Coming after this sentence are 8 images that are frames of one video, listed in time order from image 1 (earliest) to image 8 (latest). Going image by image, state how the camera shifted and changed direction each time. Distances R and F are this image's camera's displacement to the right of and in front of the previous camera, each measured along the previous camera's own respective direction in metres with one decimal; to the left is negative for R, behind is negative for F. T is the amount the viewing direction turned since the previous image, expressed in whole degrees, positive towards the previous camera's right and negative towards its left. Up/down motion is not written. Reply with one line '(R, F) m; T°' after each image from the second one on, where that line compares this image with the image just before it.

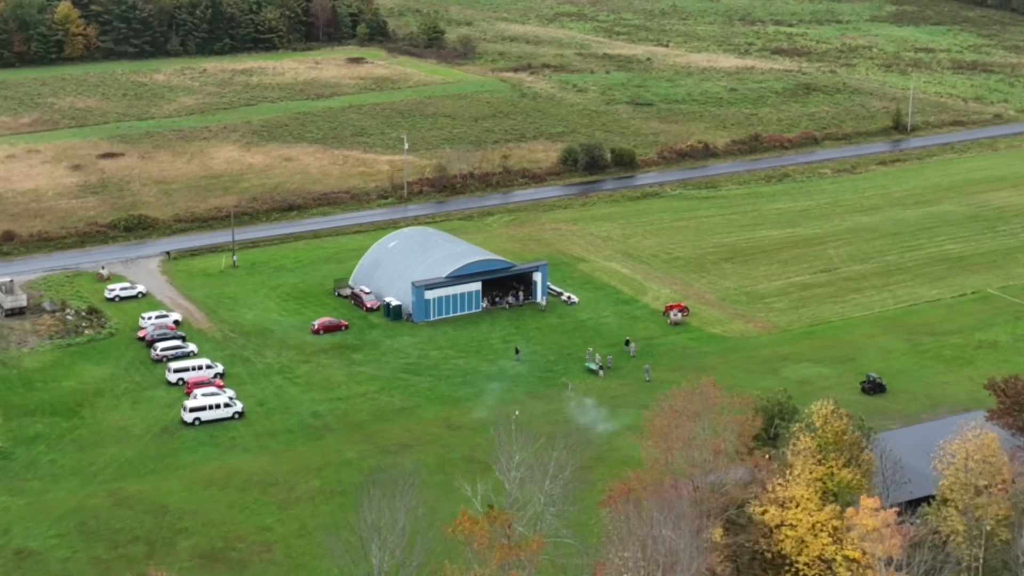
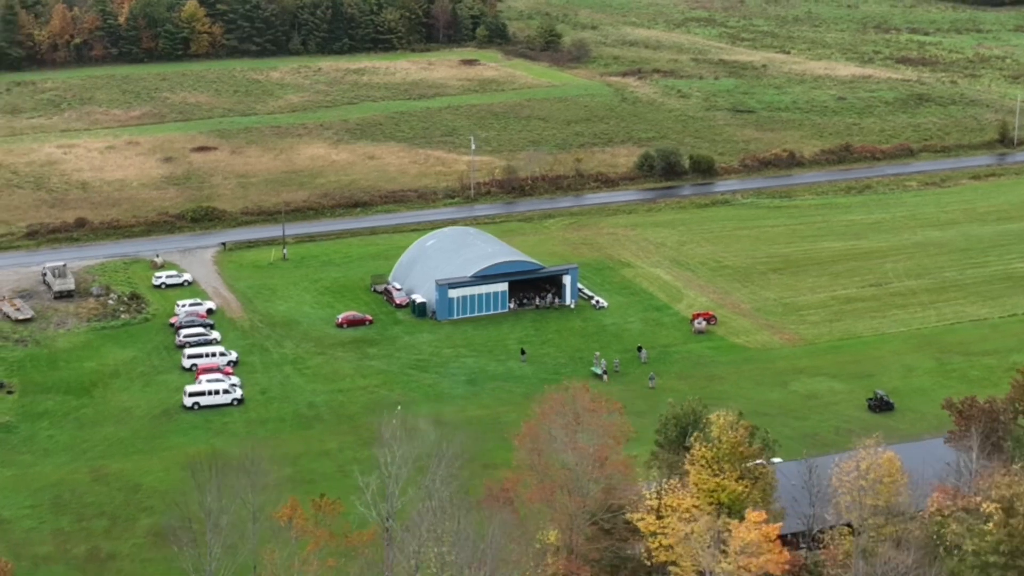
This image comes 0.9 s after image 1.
(+5.5, -0.1) m; -7°
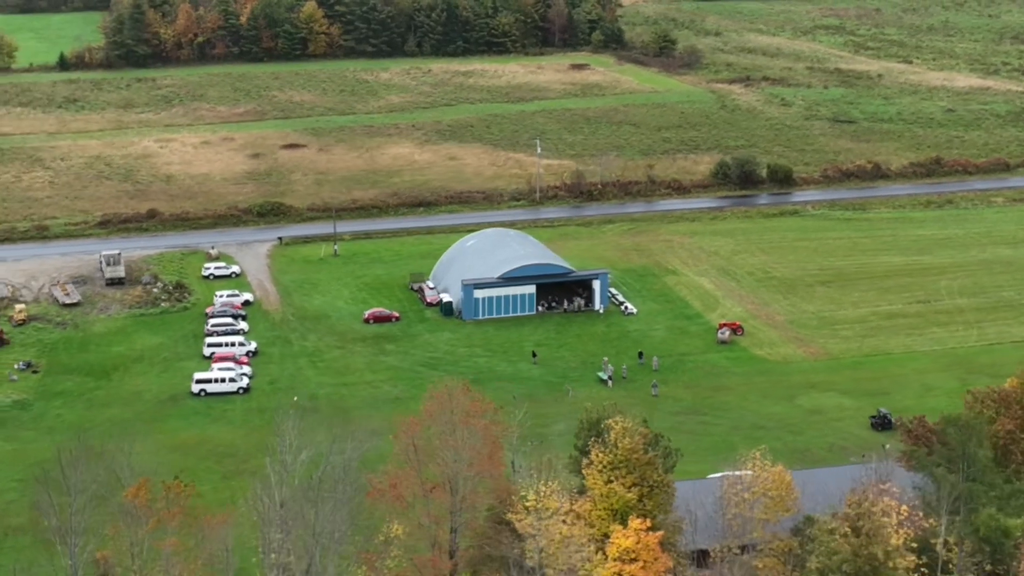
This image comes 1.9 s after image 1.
(+5.4, -0.1) m; -7°
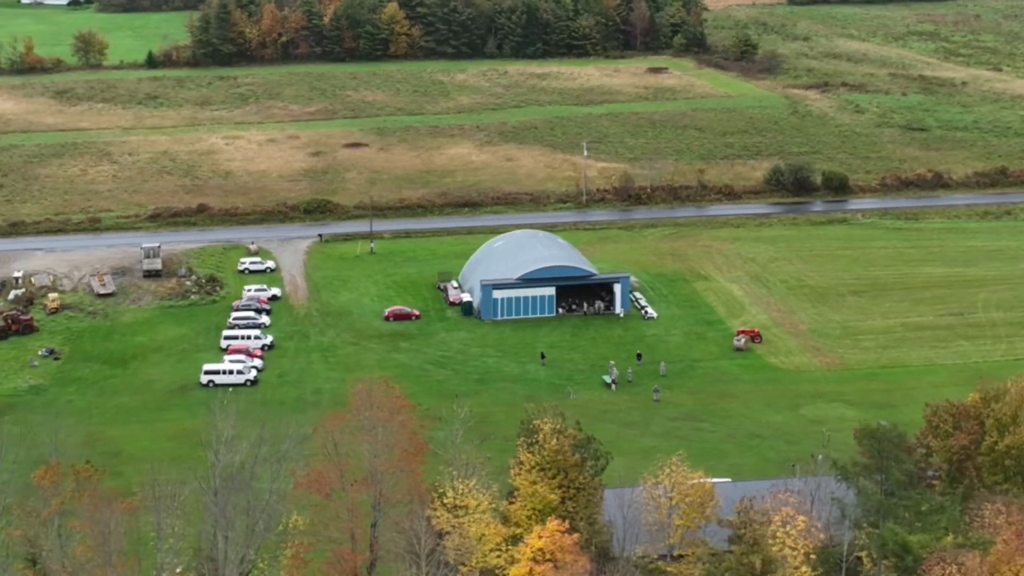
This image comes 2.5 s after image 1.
(+3.8, -0.1) m; -5°
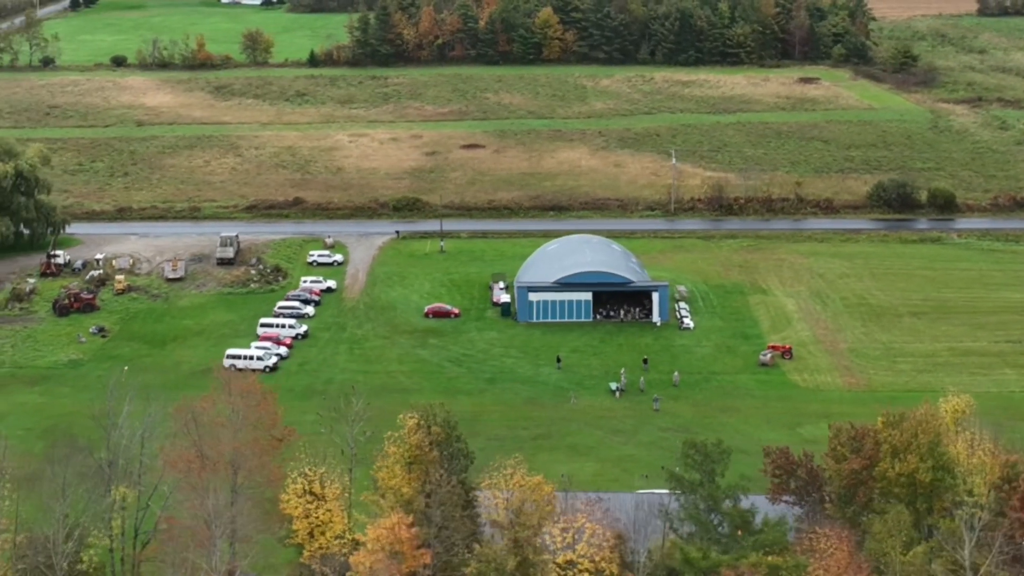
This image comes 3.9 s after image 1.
(+7.3, +0.2) m; -10°
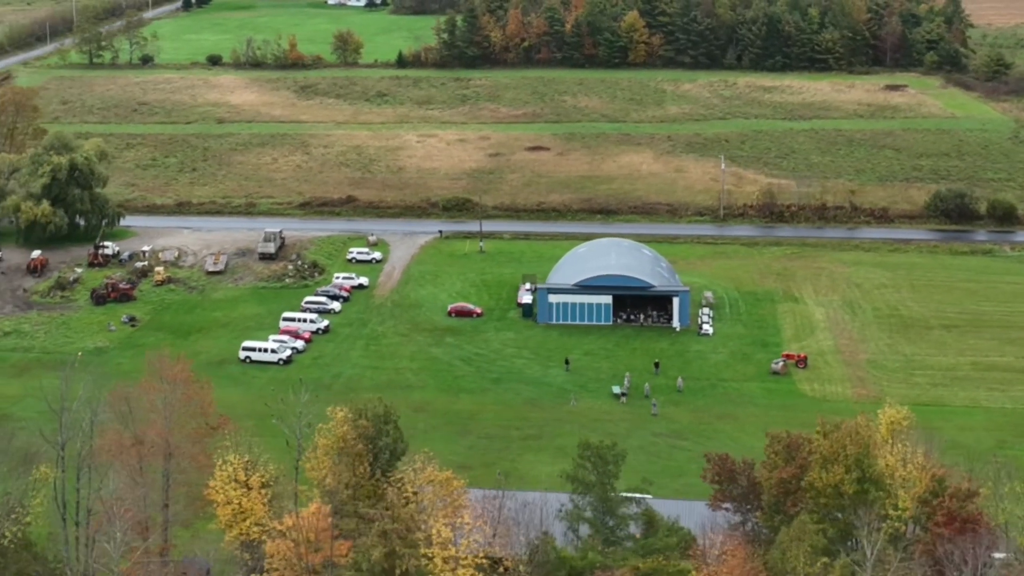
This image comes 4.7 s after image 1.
(+4.1, -0.1) m; -6°
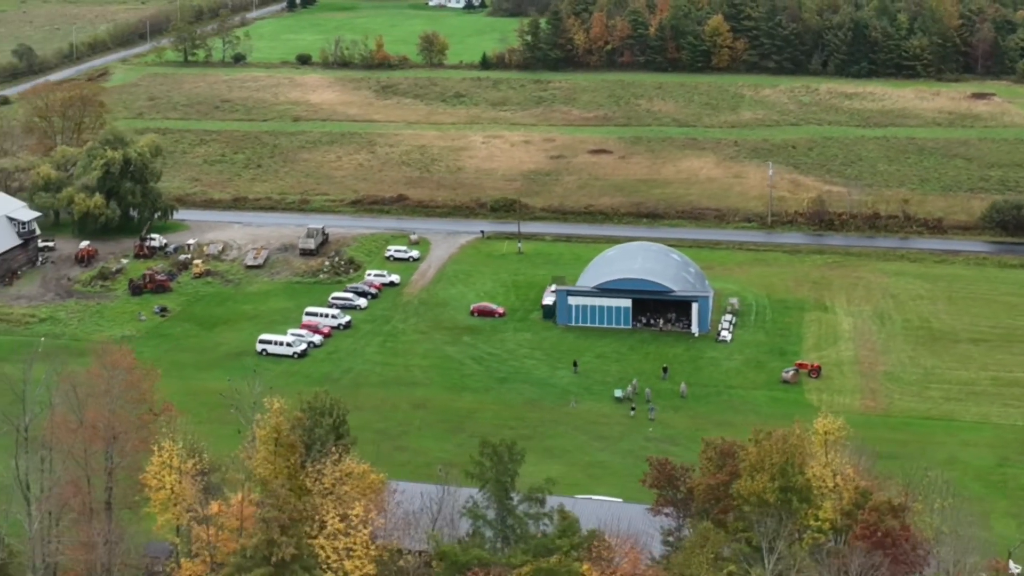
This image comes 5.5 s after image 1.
(+4.0, 0.0) m; -5°
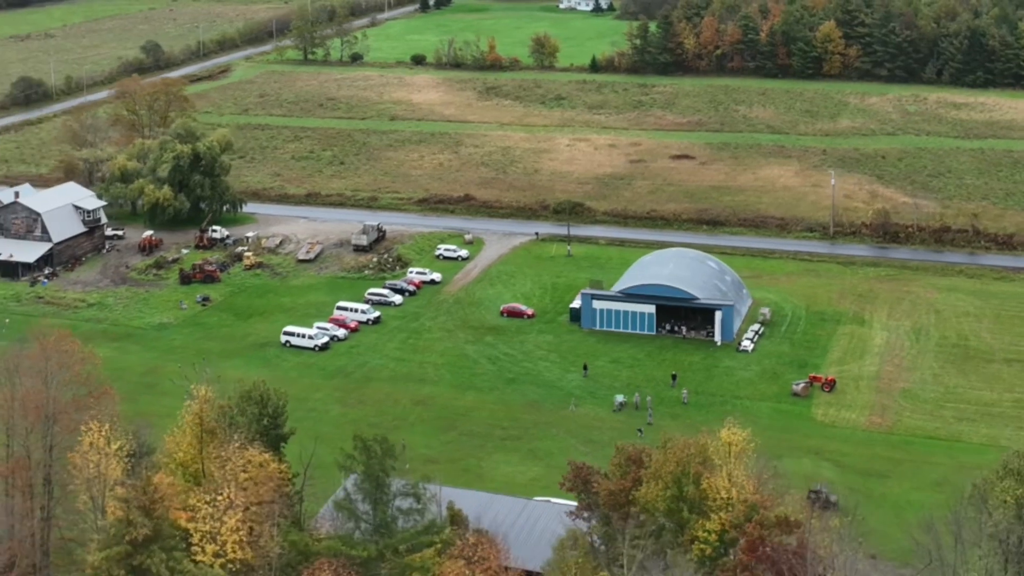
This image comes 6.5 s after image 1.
(+5.2, +0.1) m; -7°
